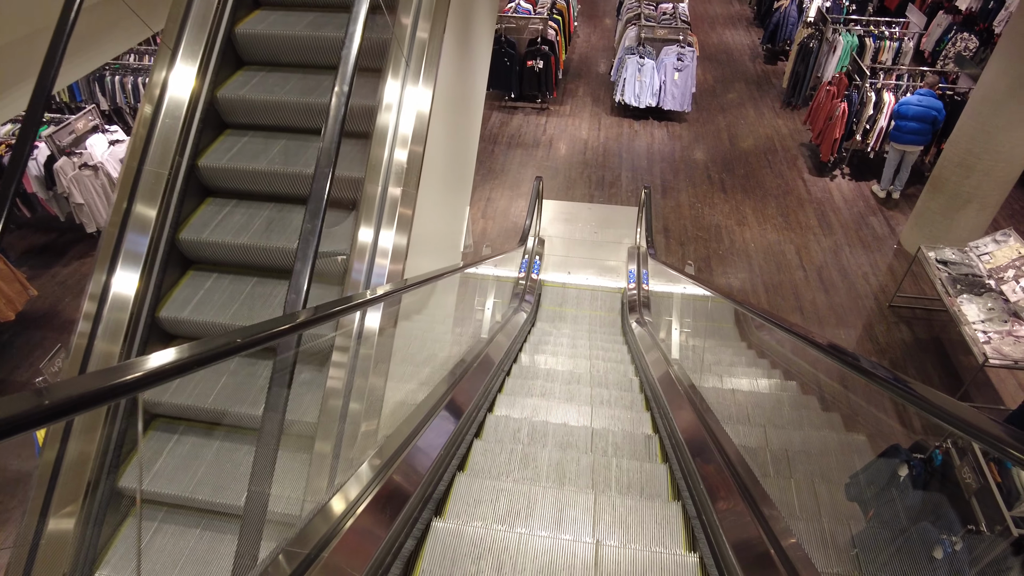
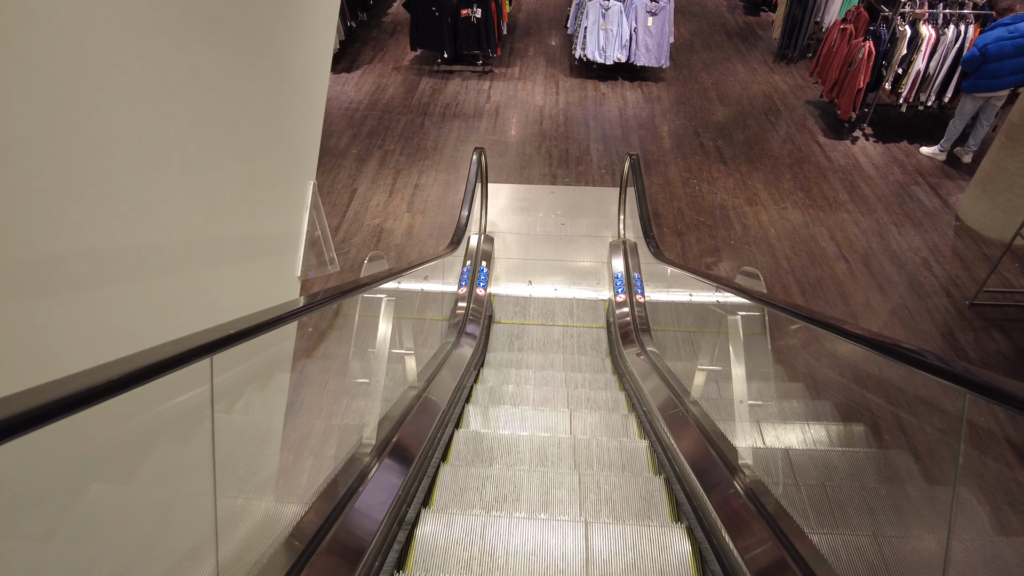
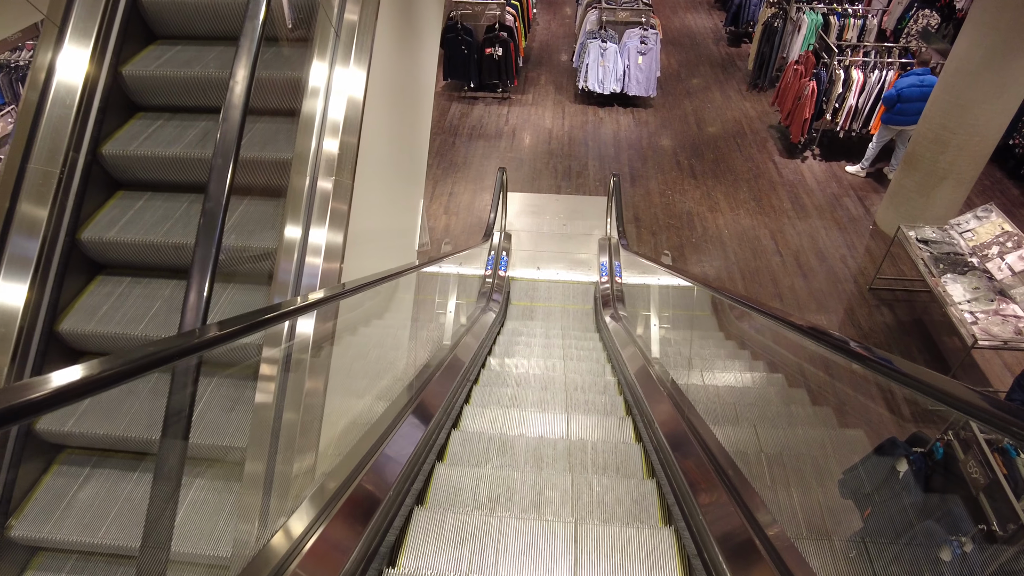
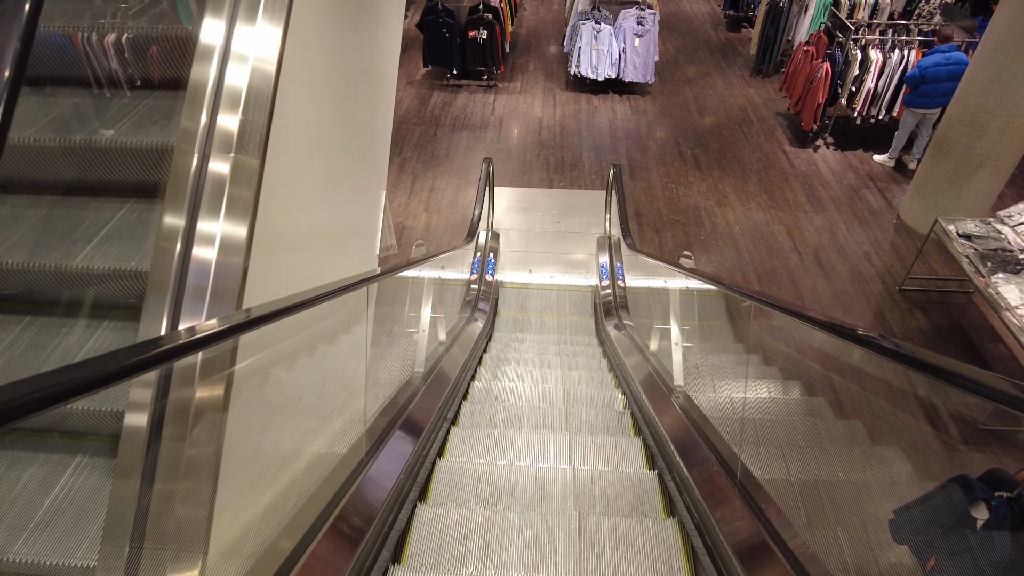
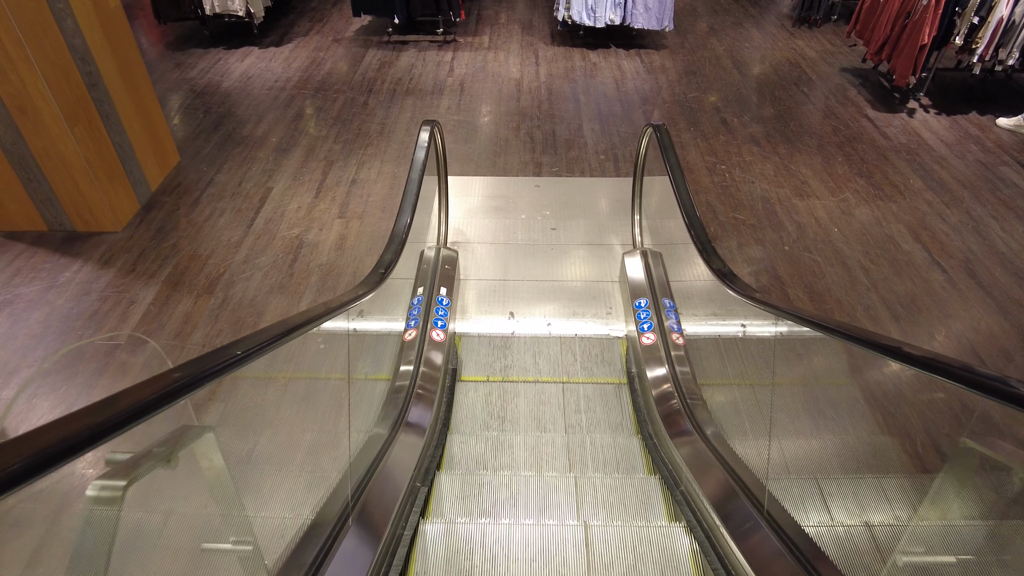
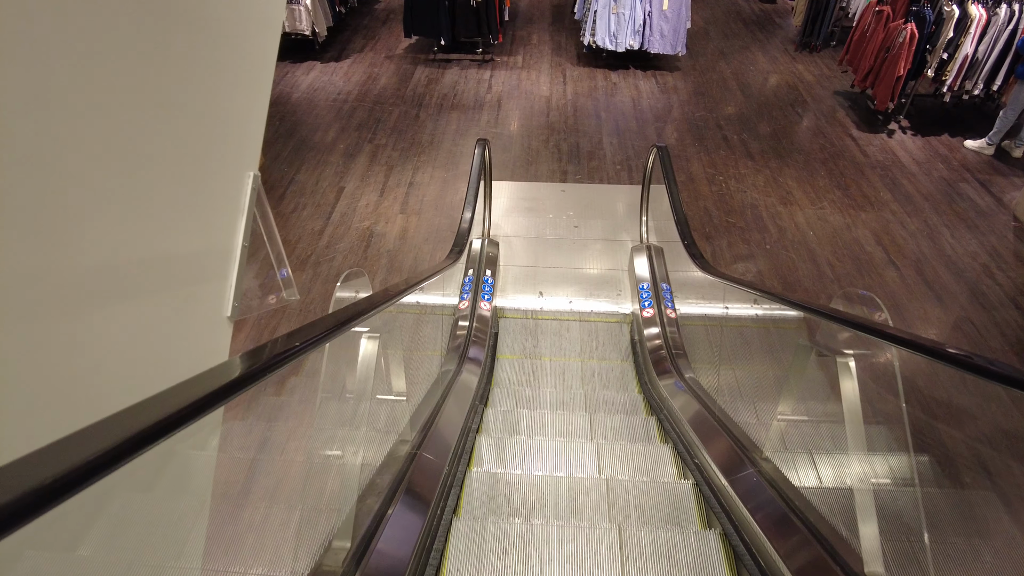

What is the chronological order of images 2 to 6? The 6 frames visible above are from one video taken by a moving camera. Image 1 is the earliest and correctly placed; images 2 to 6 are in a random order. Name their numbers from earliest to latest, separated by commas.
3, 4, 2, 6, 5
